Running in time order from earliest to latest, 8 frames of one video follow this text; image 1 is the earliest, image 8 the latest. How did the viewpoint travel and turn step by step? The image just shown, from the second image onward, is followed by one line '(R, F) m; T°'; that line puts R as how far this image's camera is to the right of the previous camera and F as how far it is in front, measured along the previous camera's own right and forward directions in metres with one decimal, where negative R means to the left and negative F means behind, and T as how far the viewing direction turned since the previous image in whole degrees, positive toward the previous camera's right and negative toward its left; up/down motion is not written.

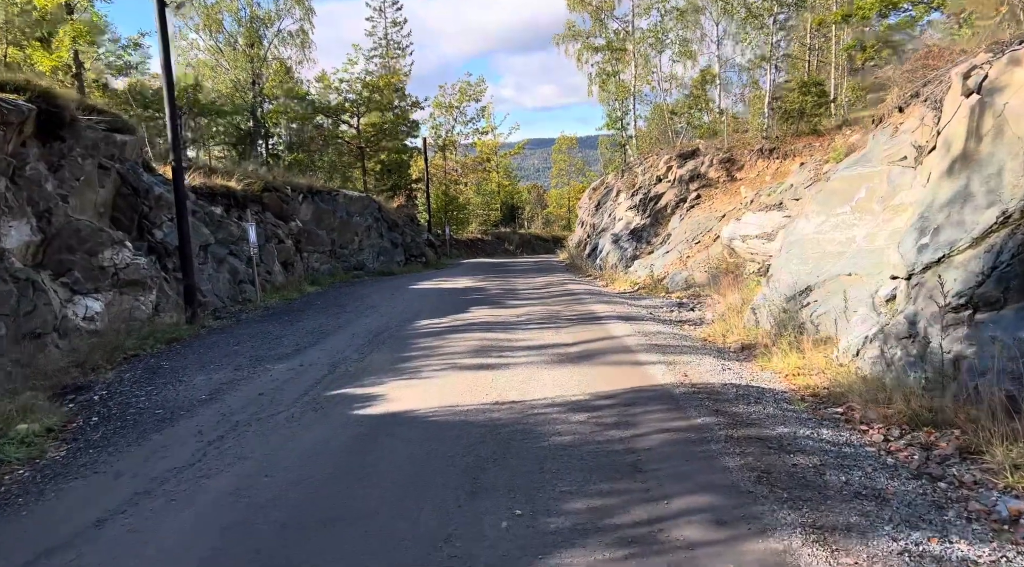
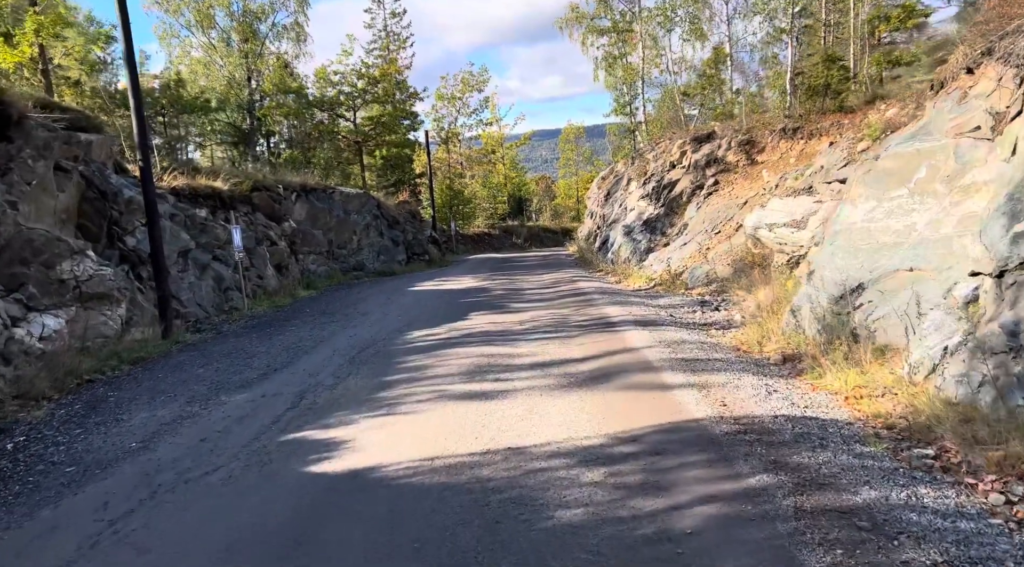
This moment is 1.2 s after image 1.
(+0.1, +1.4) m; -1°
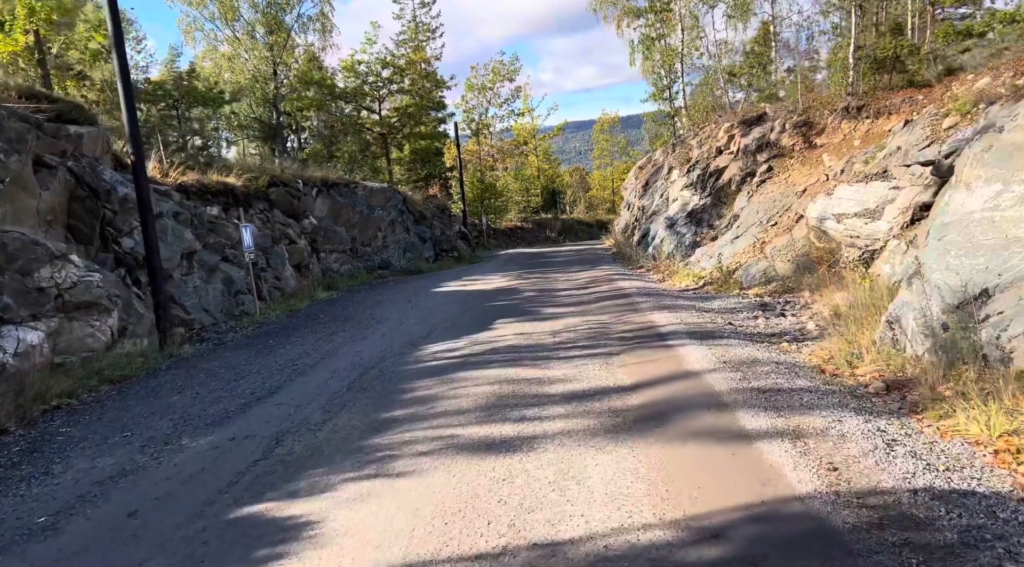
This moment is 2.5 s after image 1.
(+0.1, +1.6) m; -2°
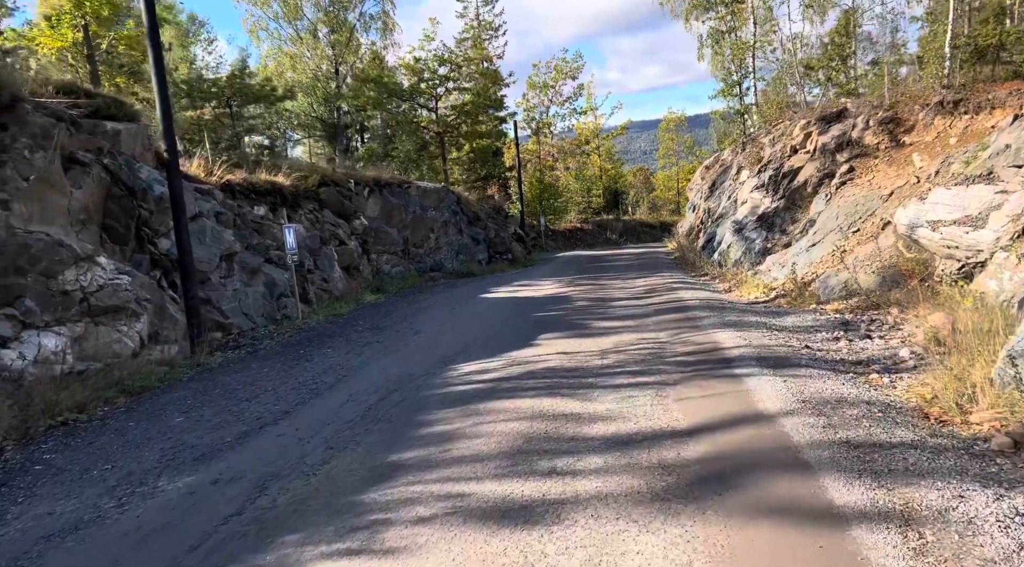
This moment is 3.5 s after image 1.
(+0.2, +1.1) m; -4°
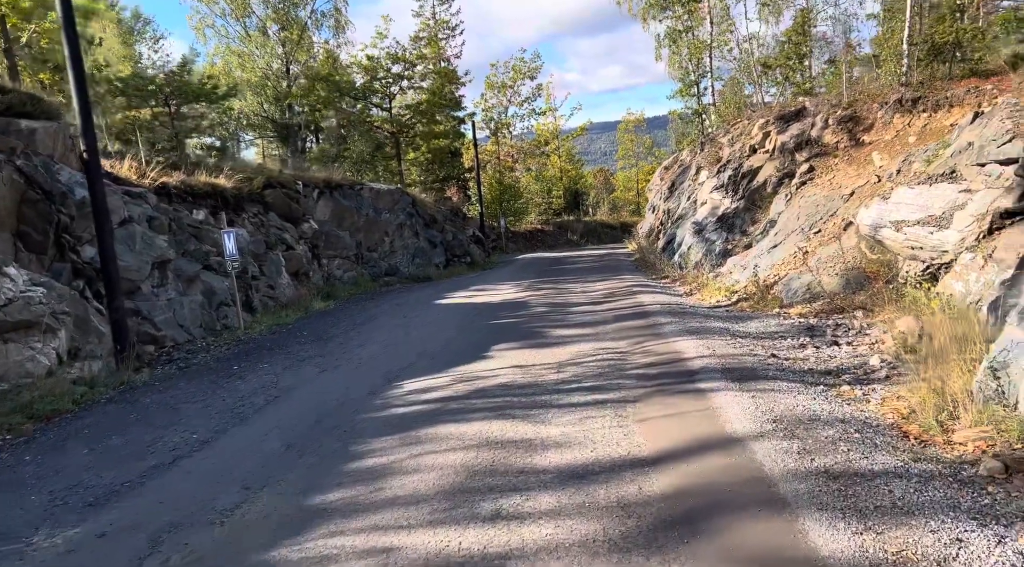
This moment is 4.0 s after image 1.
(+0.1, +0.6) m; +3°
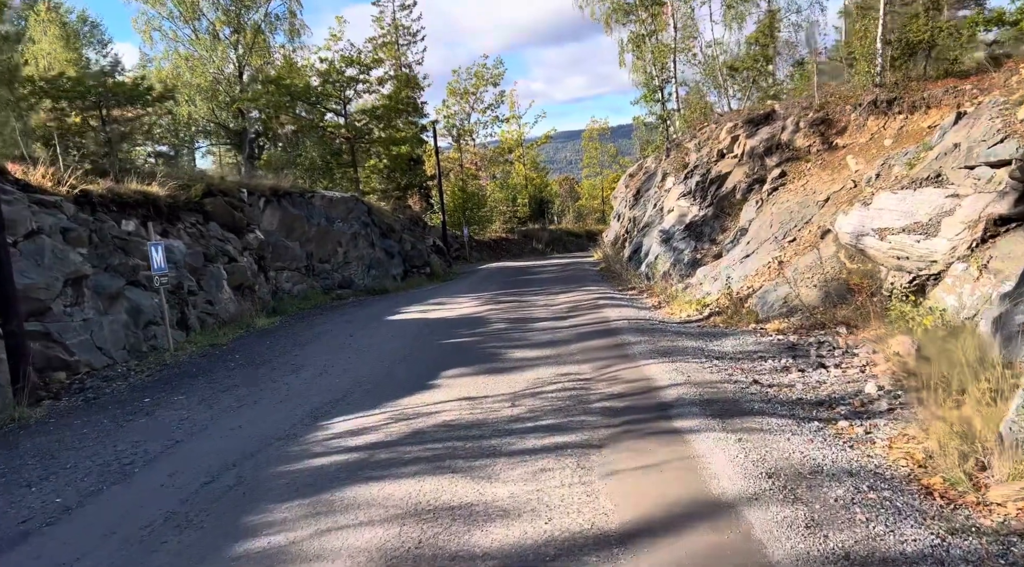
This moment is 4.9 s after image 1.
(+0.2, +1.1) m; +2°
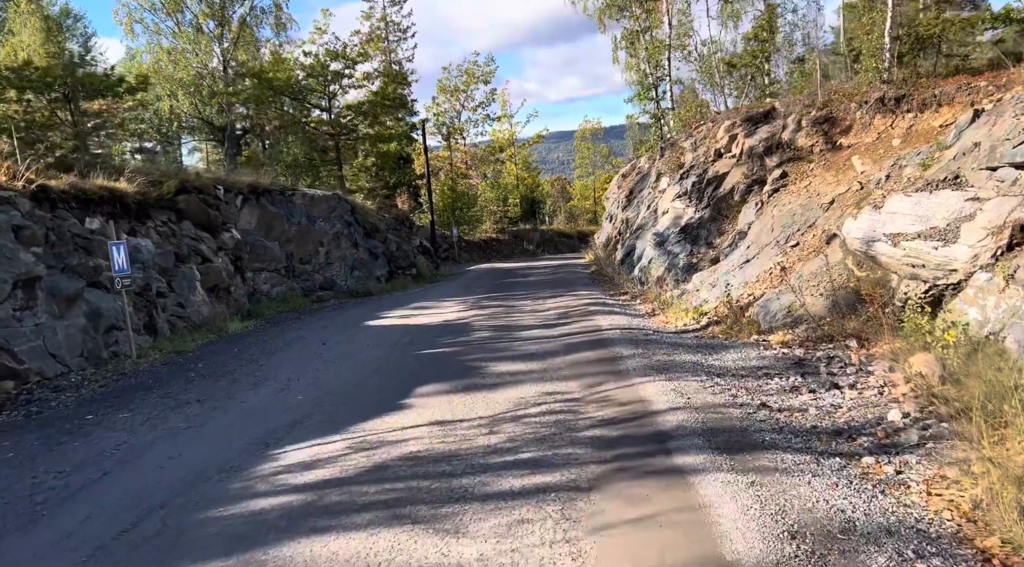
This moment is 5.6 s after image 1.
(+0.1, +0.8) m; +1°
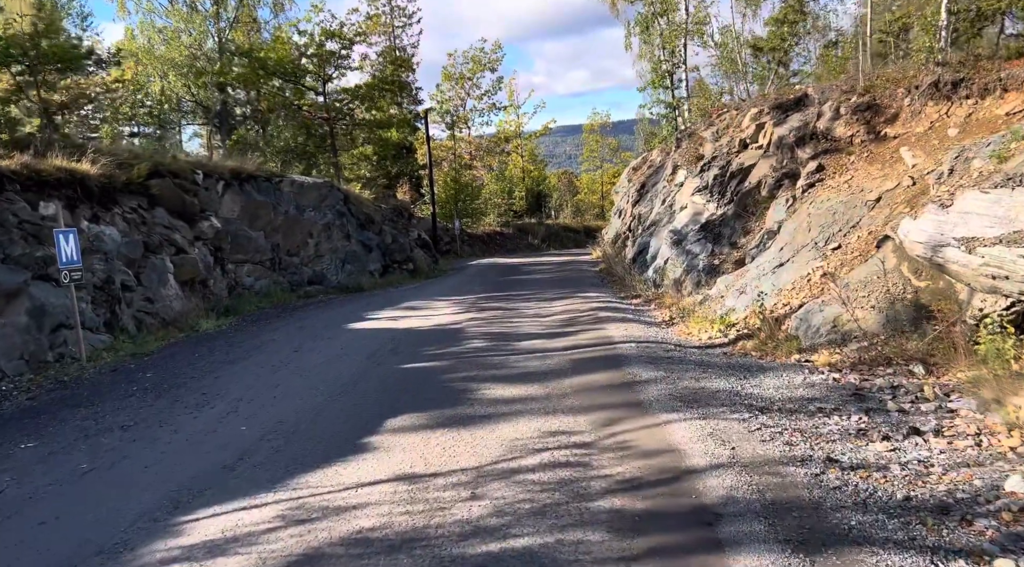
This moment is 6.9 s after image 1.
(+0.1, +1.6) m; 0°
